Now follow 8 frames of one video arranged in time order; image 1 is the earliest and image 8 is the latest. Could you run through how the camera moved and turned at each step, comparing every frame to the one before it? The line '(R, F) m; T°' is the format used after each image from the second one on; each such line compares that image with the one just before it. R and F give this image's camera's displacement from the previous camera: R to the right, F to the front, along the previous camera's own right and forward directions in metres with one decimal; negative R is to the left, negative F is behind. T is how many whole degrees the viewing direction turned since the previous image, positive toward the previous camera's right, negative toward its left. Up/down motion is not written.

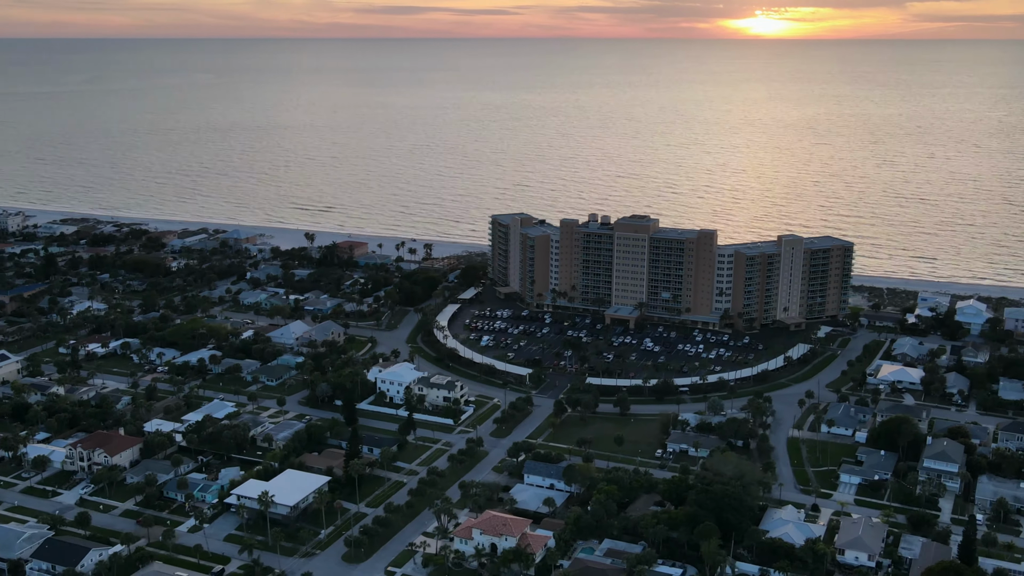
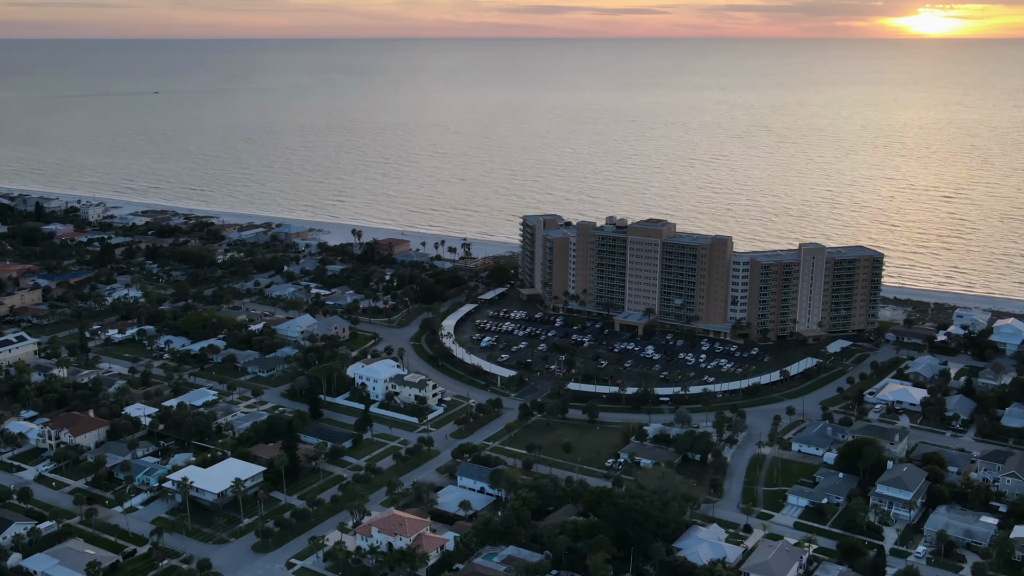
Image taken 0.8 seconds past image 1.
(+8.8, +0.8) m; -8°
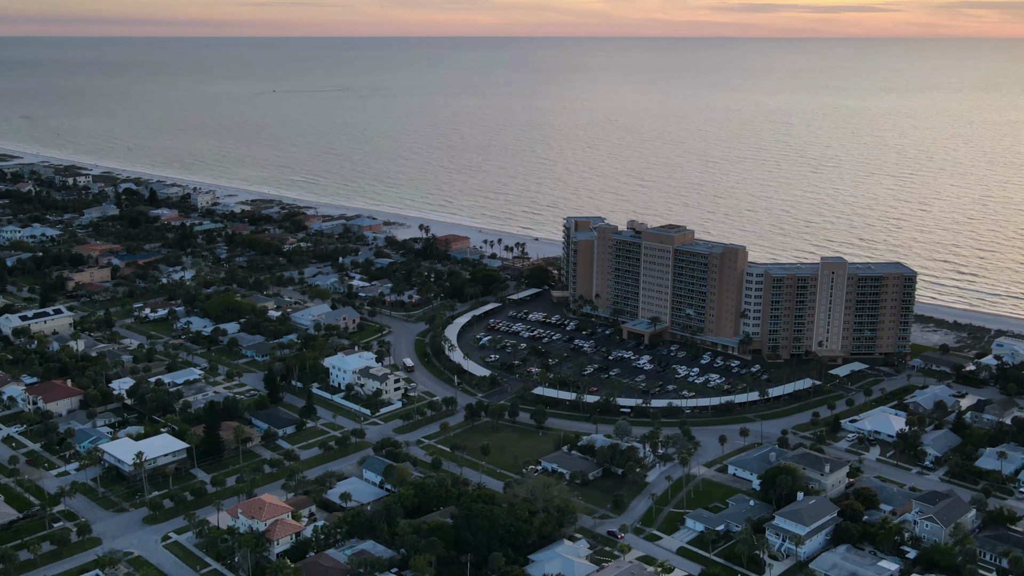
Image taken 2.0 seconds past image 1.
(+12.6, +1.3) m; -11°
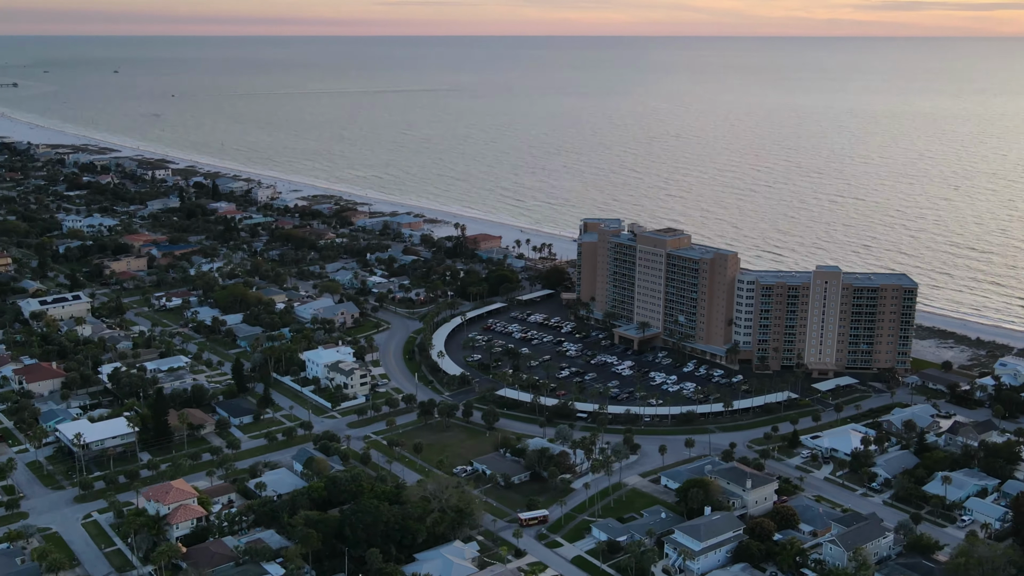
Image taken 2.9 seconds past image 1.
(+8.8, +0.5) m; -7°
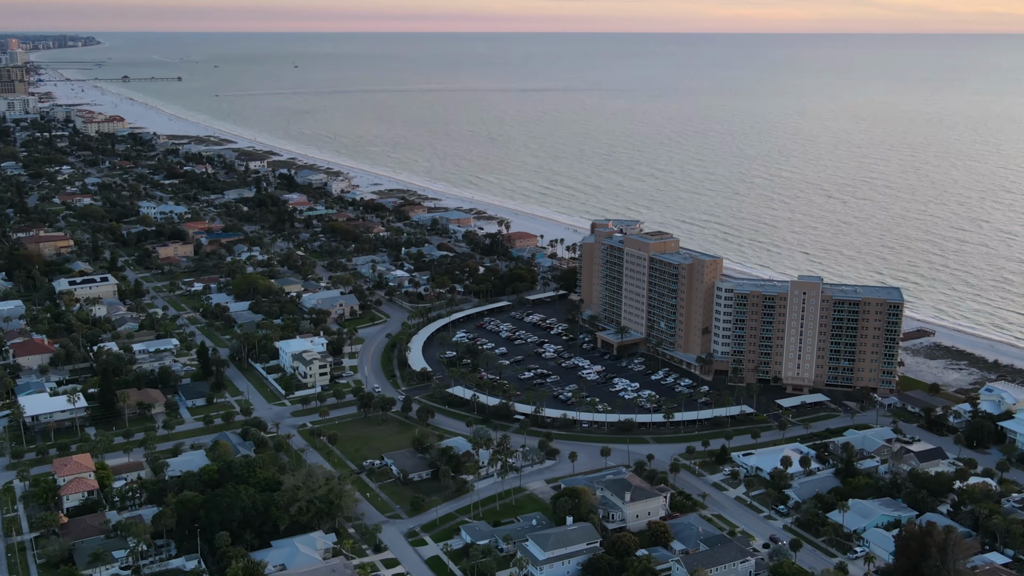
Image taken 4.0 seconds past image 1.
(+11.4, +0.9) m; -9°
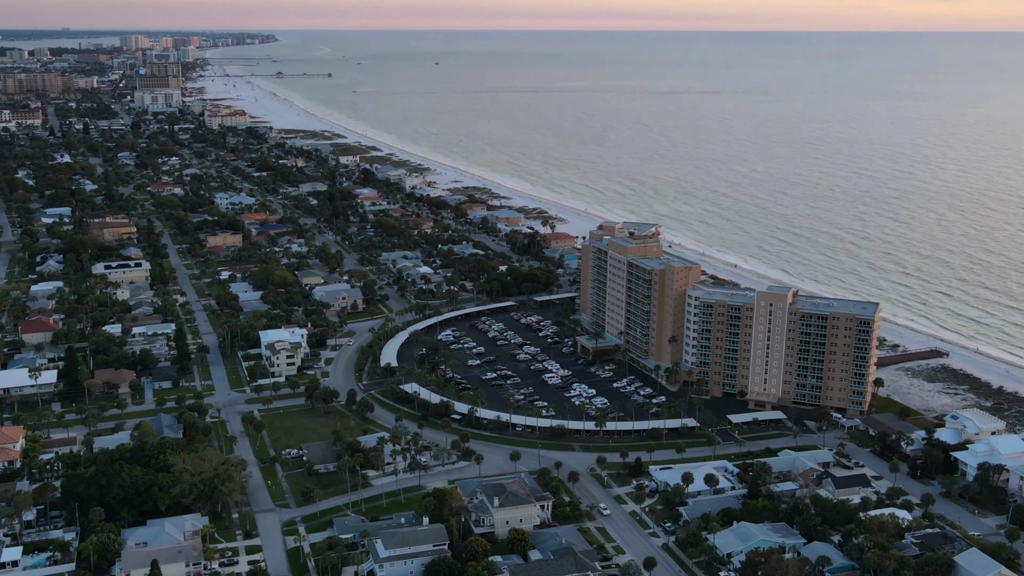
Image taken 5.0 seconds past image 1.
(+11.3, +0.9) m; -9°
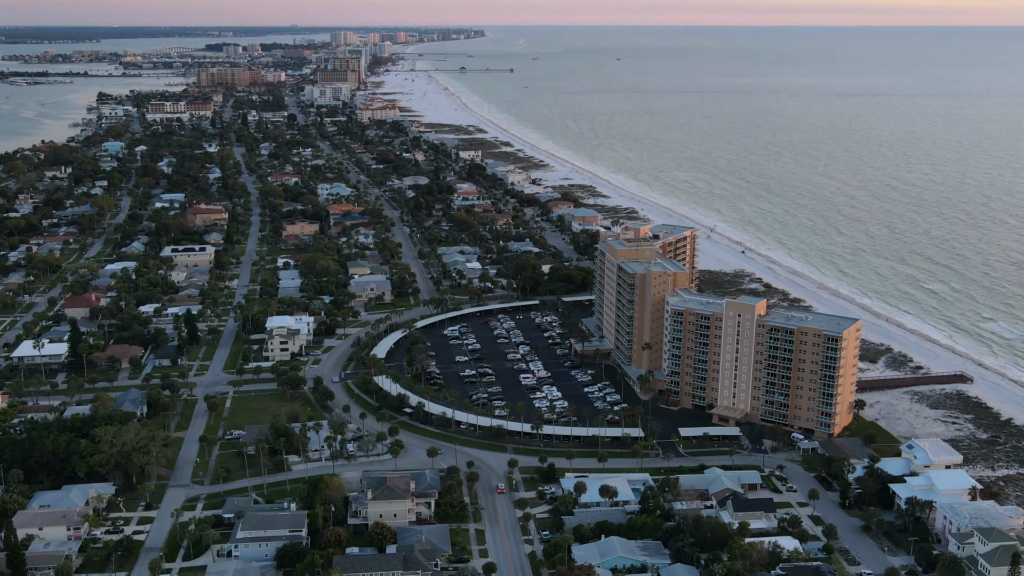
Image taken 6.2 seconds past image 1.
(+12.7, +1.1) m; -11°
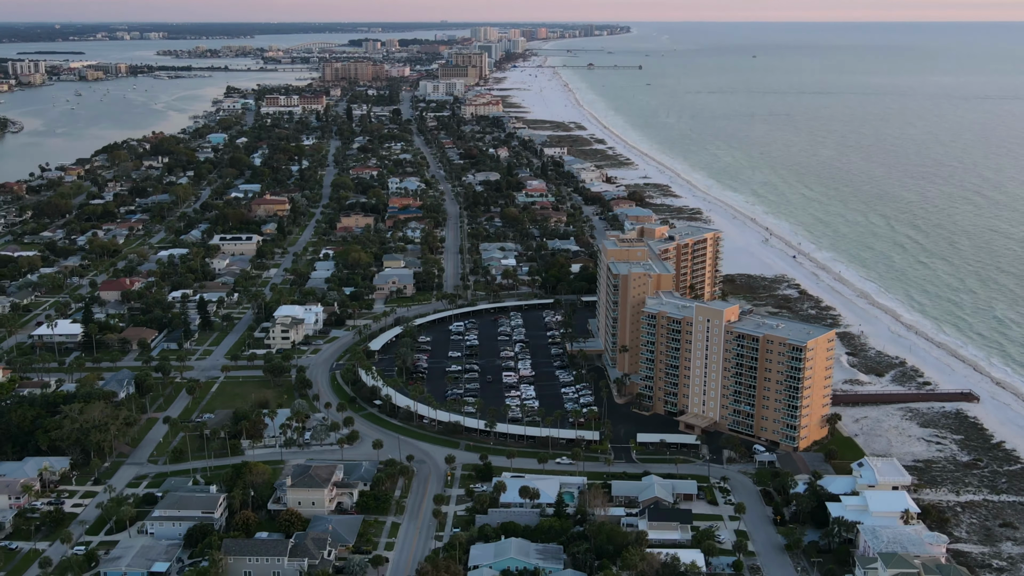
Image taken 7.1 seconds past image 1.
(+9.0, +0.6) m; -8°
